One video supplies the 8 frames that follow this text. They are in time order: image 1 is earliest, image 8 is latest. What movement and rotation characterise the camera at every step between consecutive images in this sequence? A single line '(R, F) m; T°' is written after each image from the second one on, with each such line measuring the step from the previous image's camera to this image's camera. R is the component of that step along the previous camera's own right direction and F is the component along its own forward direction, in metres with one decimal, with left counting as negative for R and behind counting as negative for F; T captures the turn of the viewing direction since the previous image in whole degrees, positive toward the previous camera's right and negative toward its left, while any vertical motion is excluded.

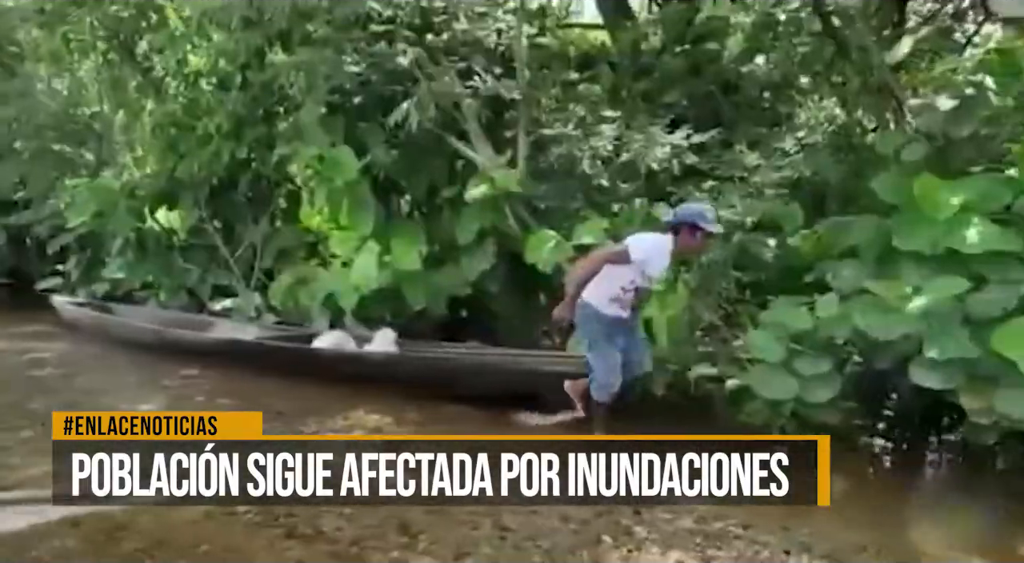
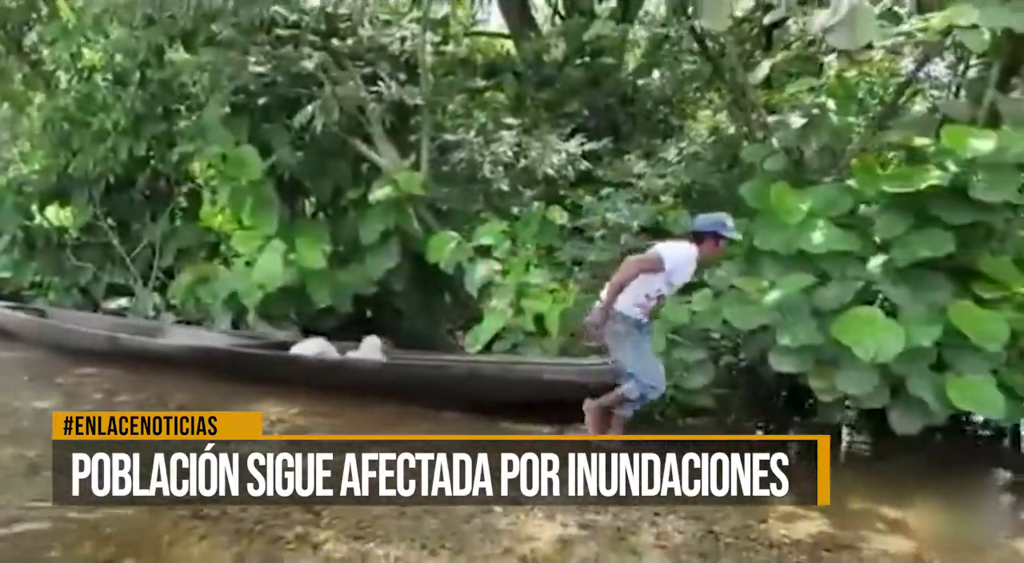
(+0.1, -0.3) m; +6°
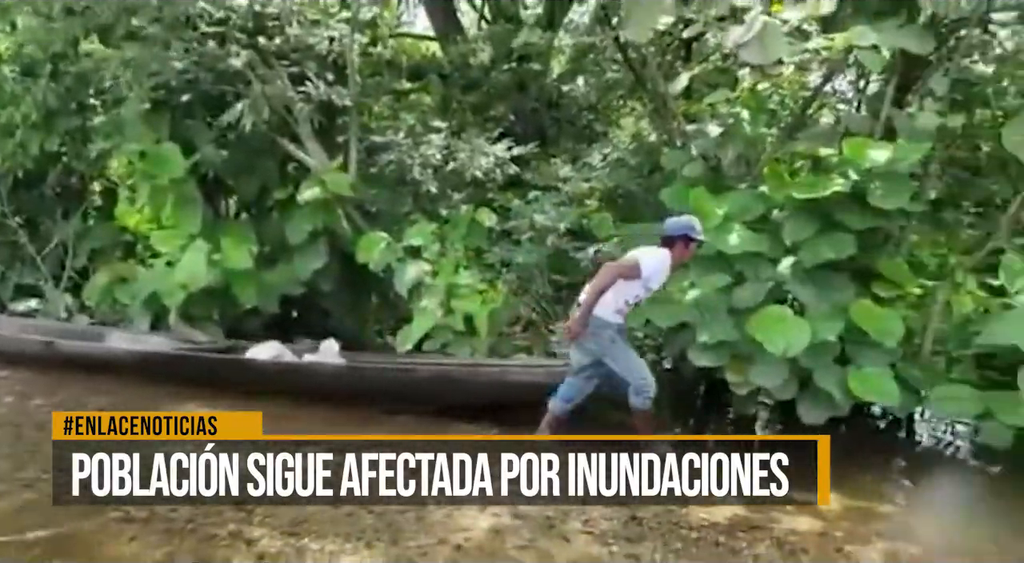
(0.0, -0.1) m; +6°
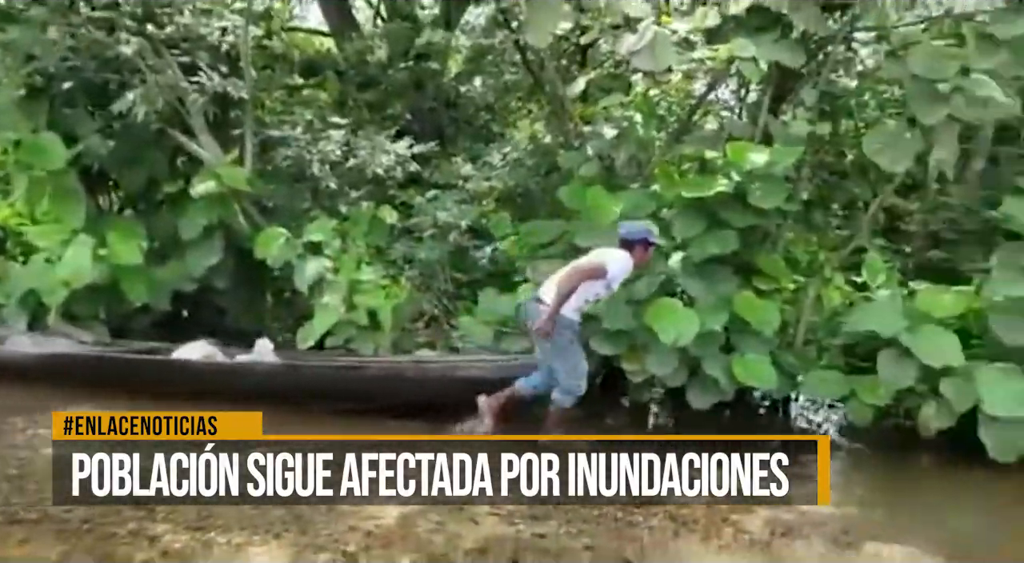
(-0.1, -0.1) m; +8°
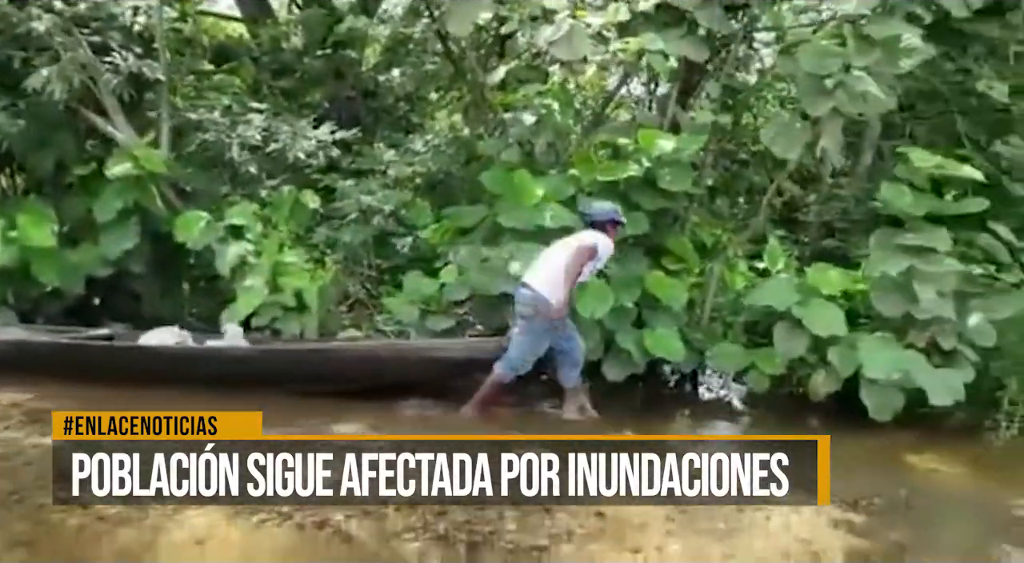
(0.0, -0.2) m; +6°
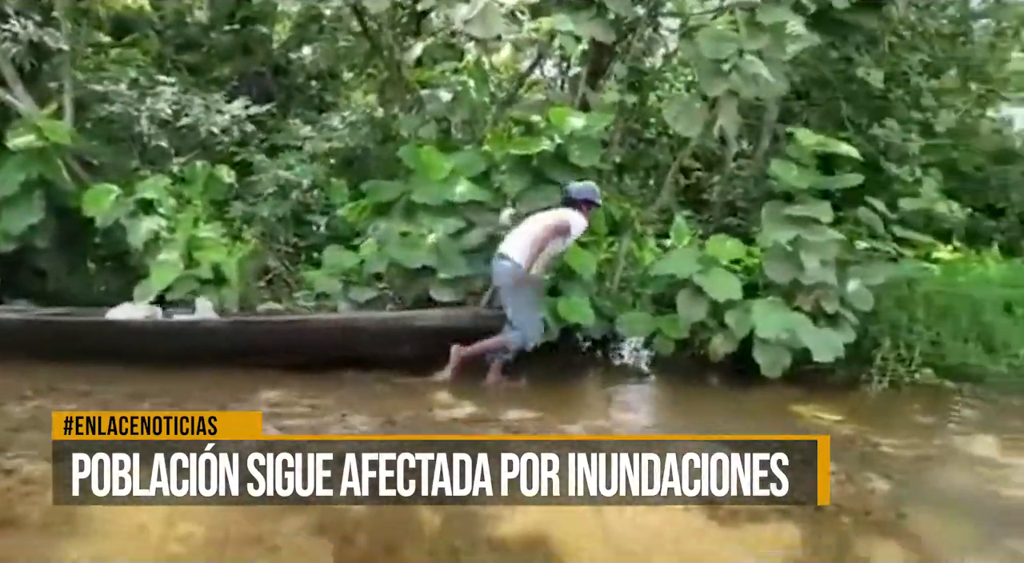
(0.0, -0.2) m; +6°
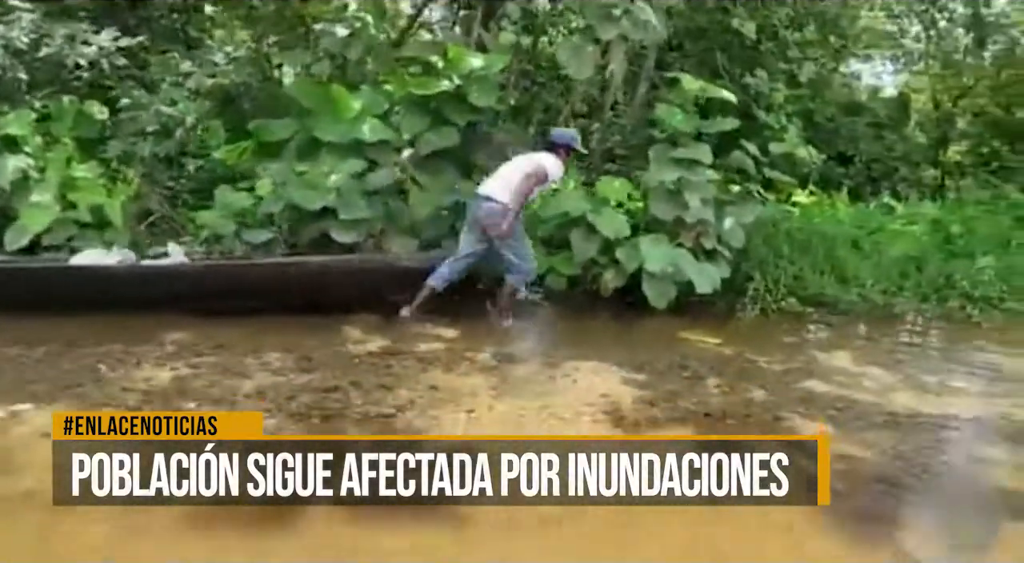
(-0.2, -0.1) m; +9°
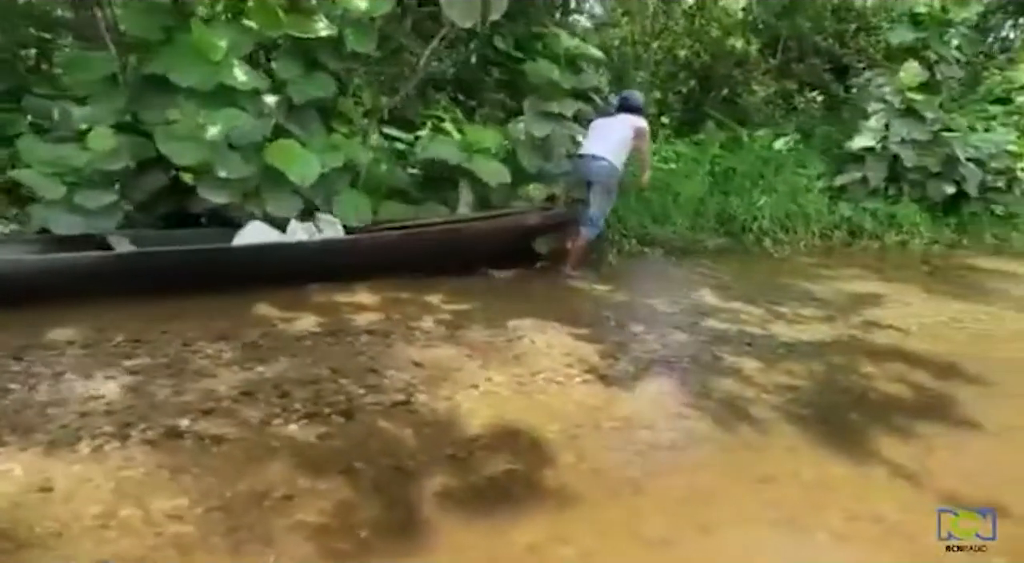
(-1.1, +0.2) m; +22°
